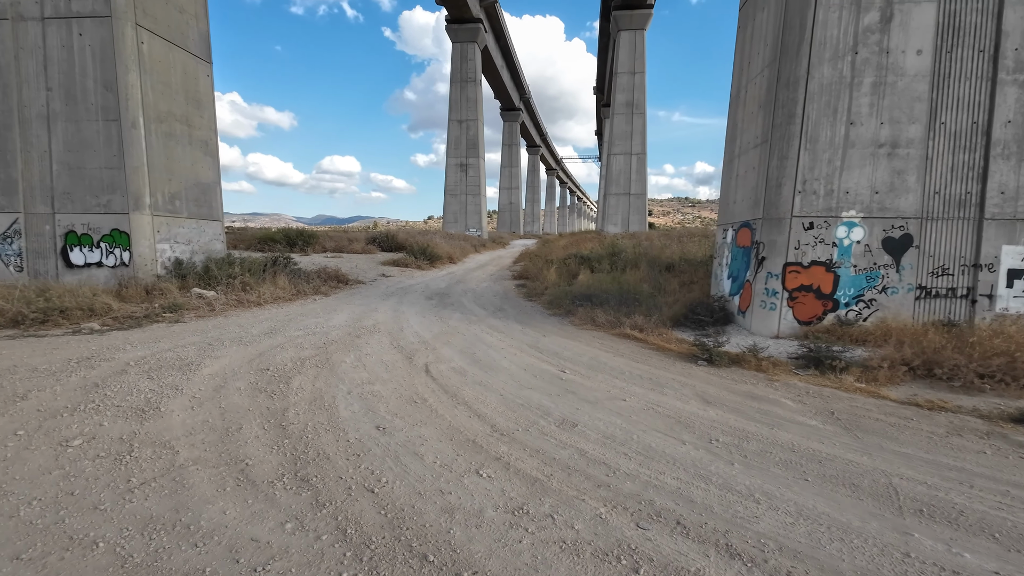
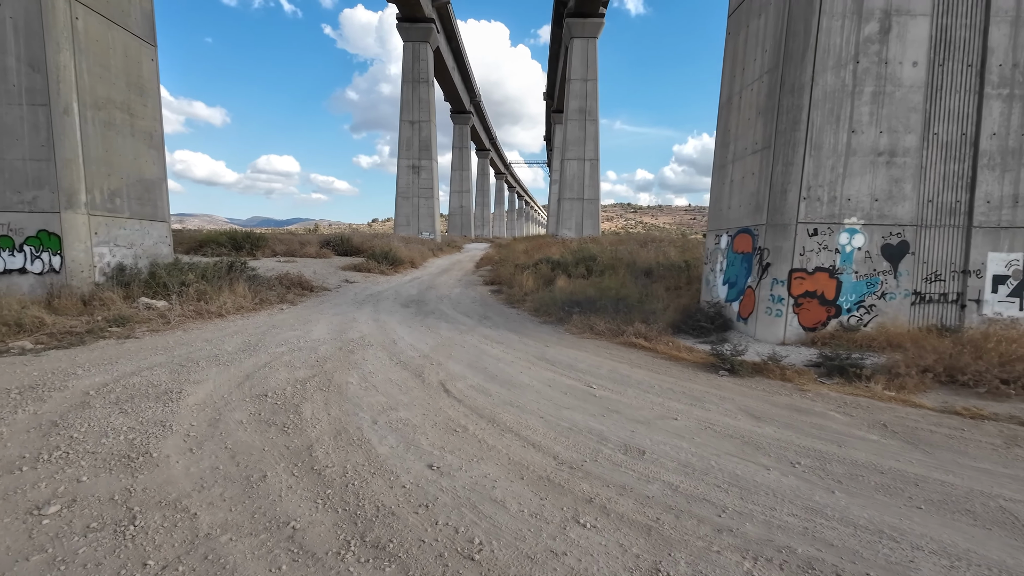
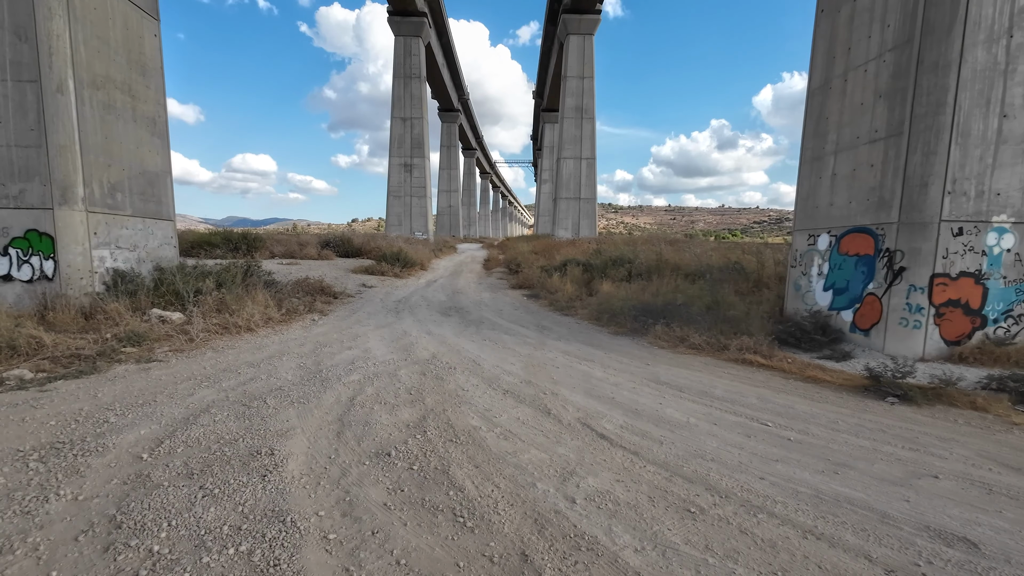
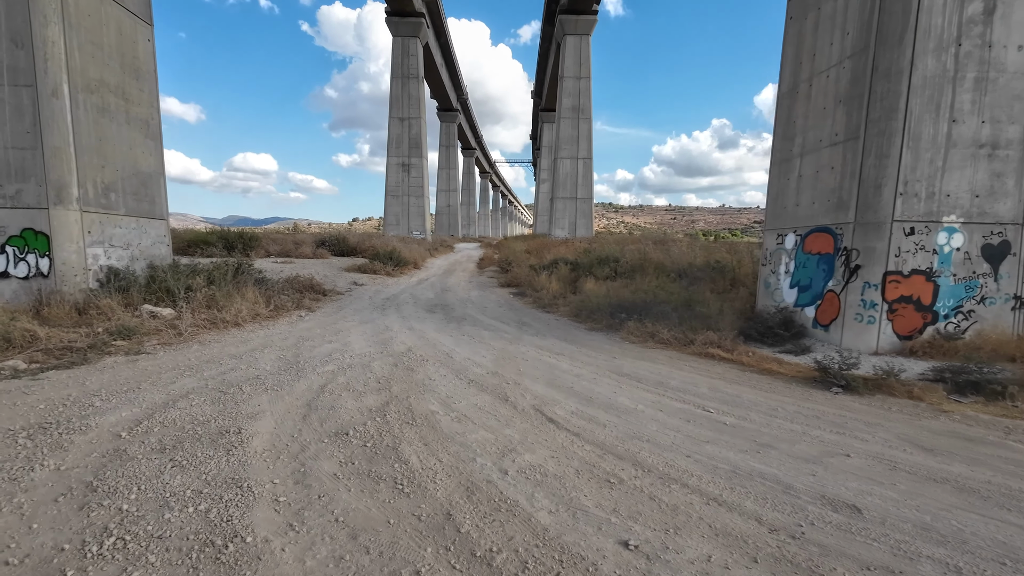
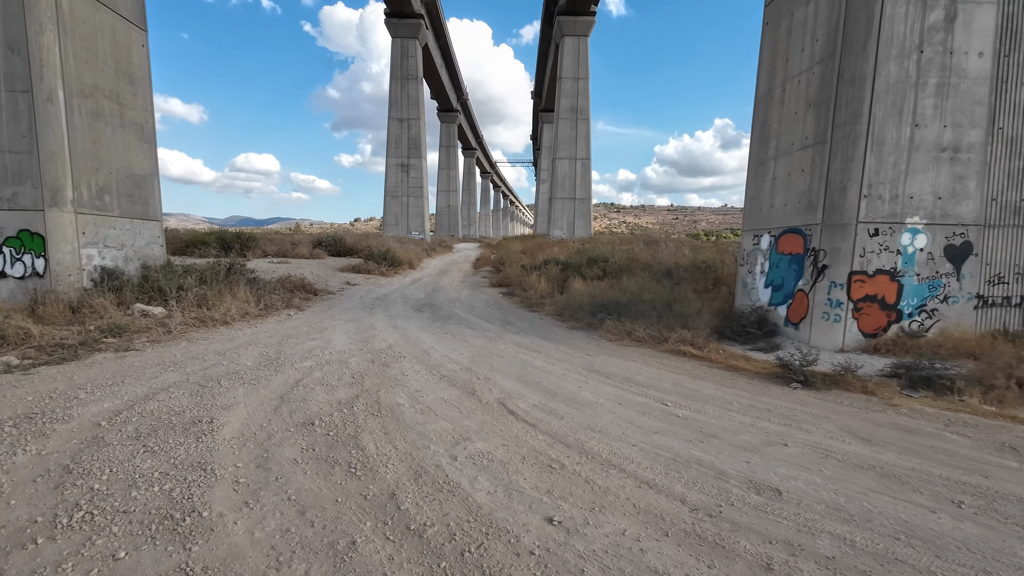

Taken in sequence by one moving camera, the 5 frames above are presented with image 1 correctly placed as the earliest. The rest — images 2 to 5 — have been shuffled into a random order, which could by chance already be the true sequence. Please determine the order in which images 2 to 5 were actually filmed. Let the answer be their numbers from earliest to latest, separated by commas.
2, 5, 4, 3
